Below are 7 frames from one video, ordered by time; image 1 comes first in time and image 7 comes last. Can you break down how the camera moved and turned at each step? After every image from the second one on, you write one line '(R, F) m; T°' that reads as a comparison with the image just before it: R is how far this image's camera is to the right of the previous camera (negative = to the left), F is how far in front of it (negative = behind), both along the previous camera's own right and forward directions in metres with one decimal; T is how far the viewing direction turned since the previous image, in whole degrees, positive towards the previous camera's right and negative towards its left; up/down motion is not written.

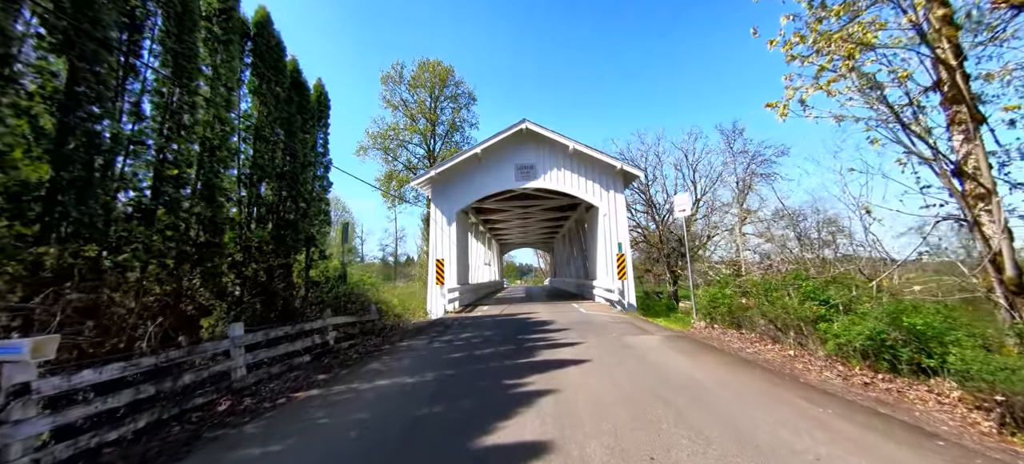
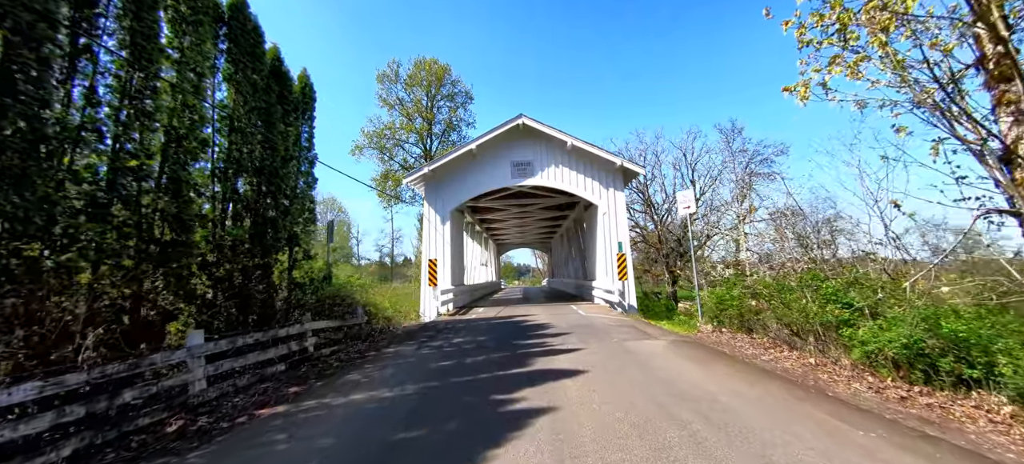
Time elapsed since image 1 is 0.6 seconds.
(+0.1, +0.5) m; 0°
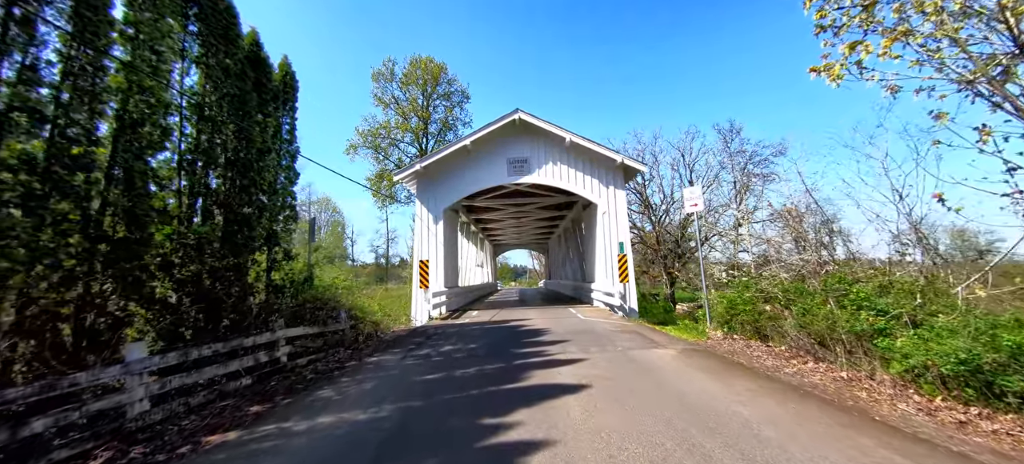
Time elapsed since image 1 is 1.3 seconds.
(0.0, +0.6) m; +1°
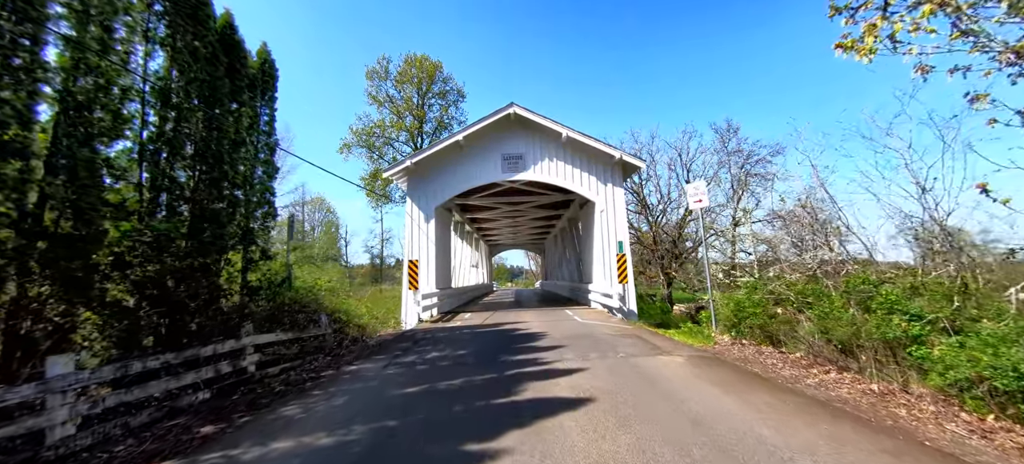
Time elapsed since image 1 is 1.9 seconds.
(+0.1, +0.5) m; +1°
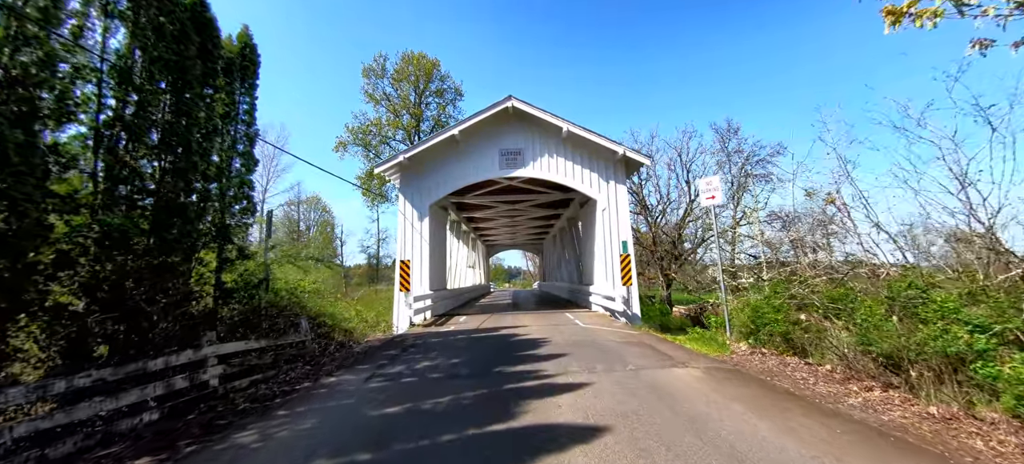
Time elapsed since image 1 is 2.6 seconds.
(0.0, +0.6) m; 0°
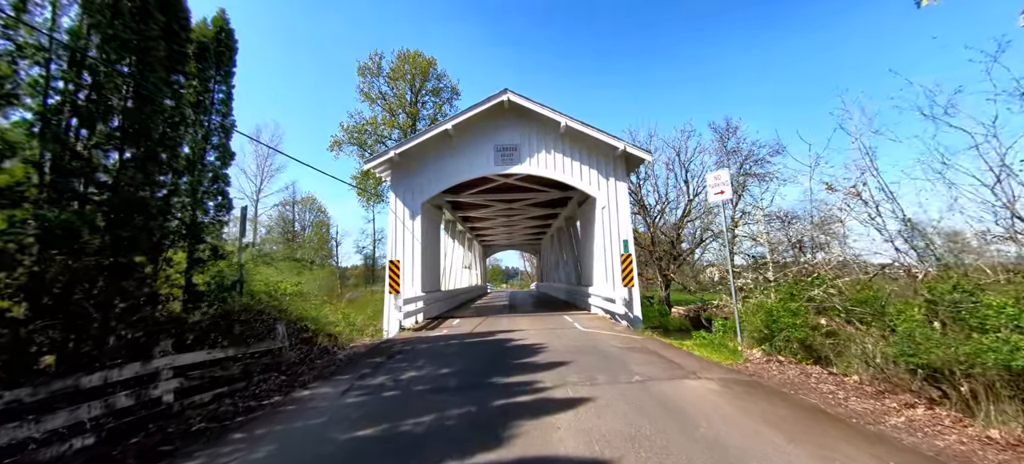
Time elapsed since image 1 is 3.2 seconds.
(+0.1, +0.5) m; 0°
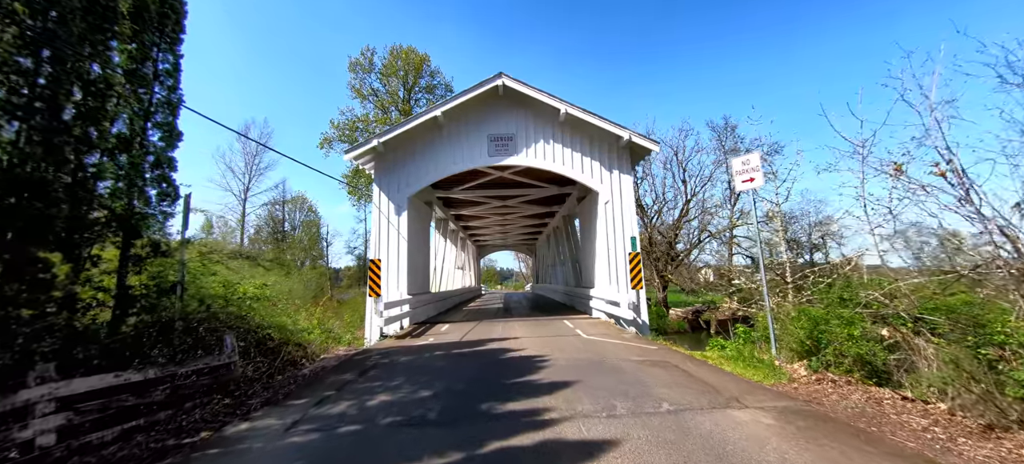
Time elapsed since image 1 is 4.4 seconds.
(0.0, +1.0) m; +1°
